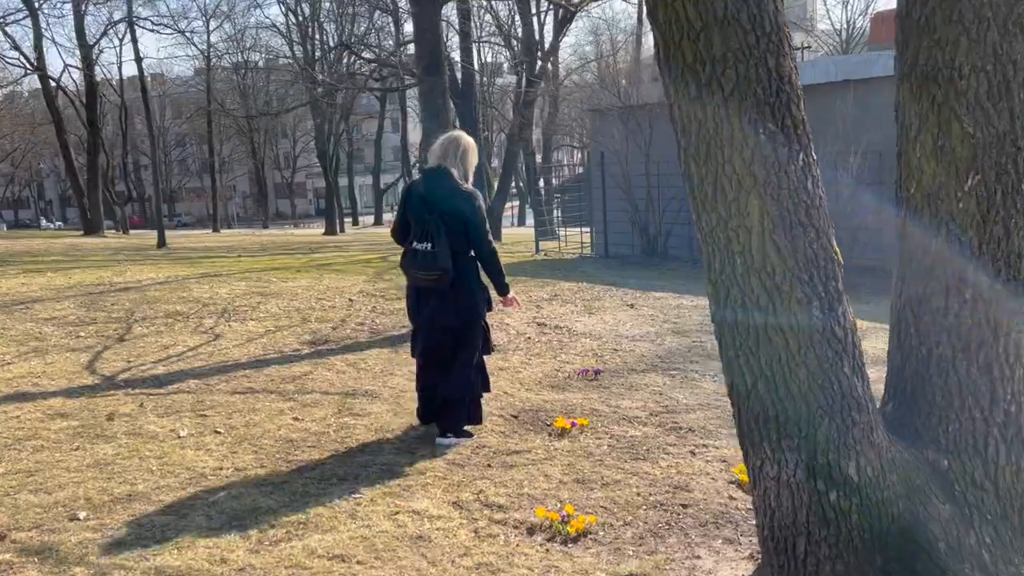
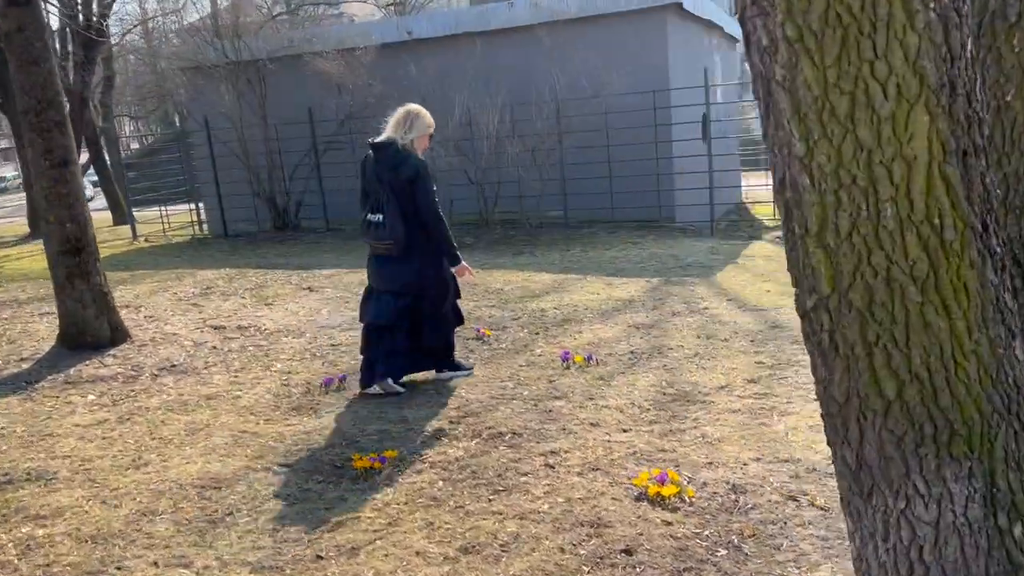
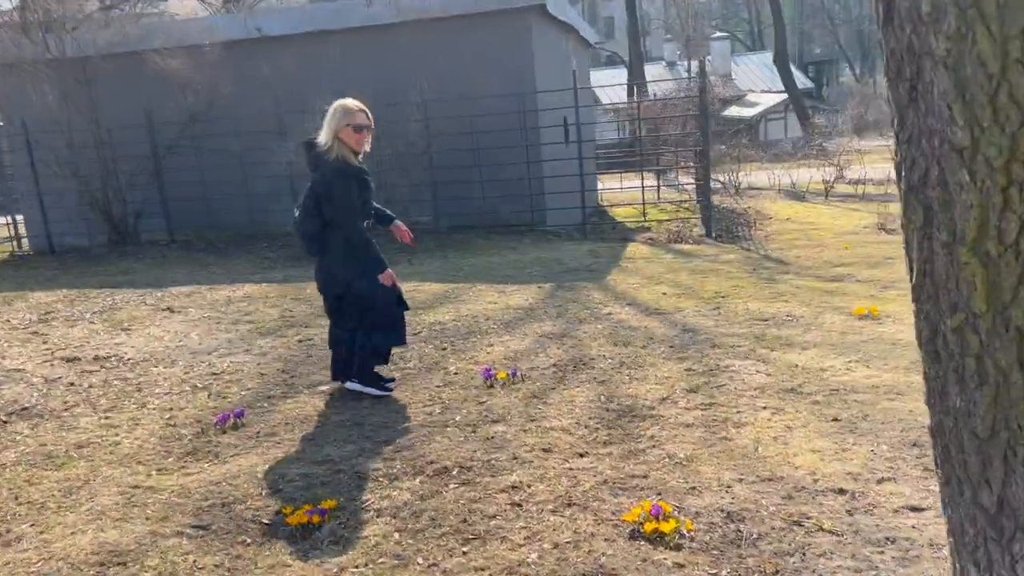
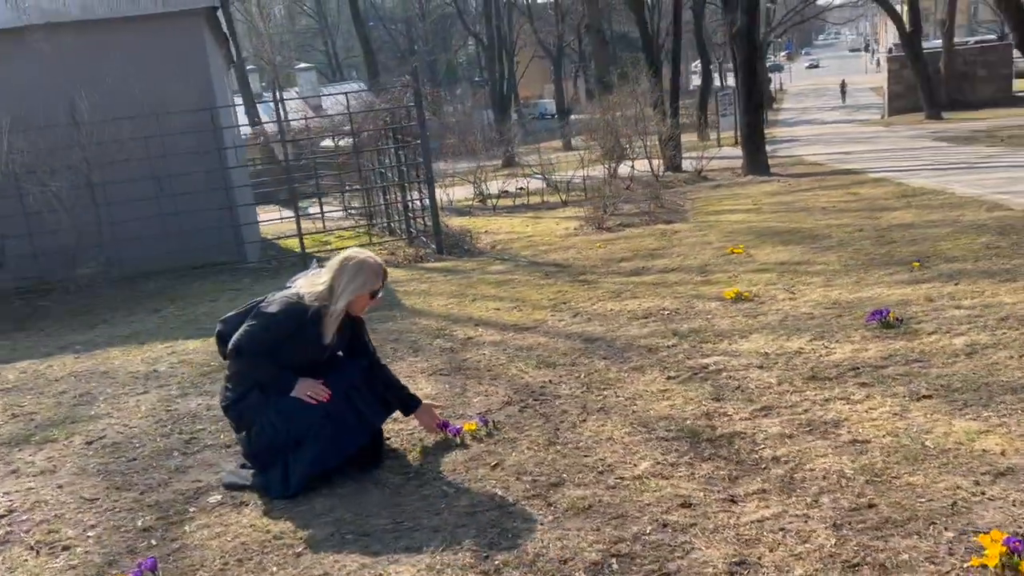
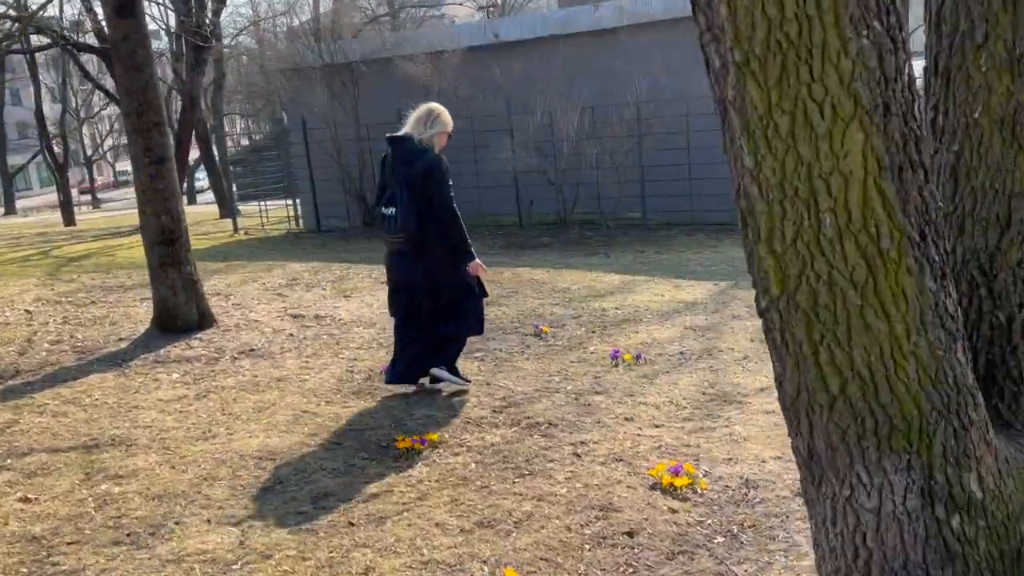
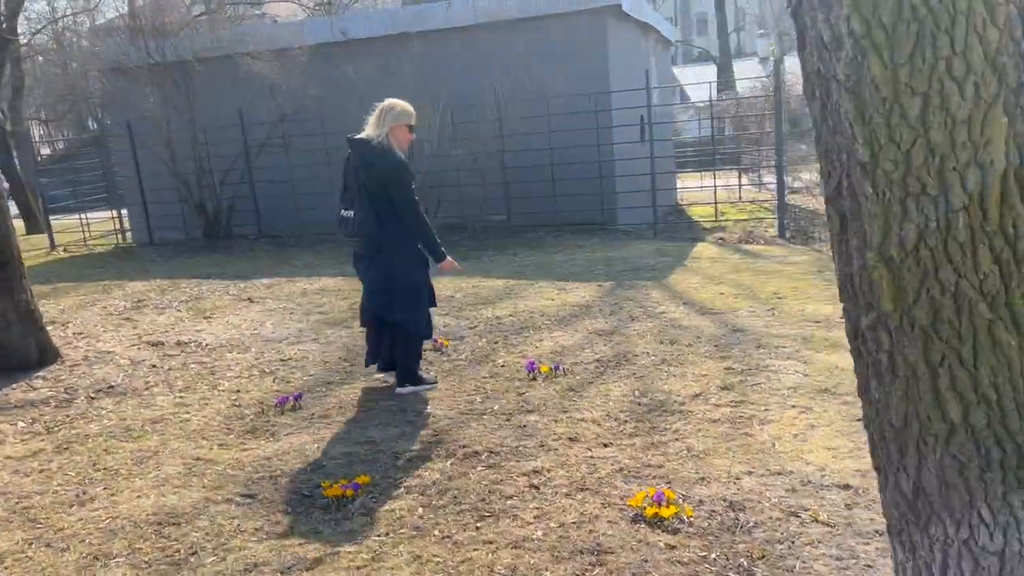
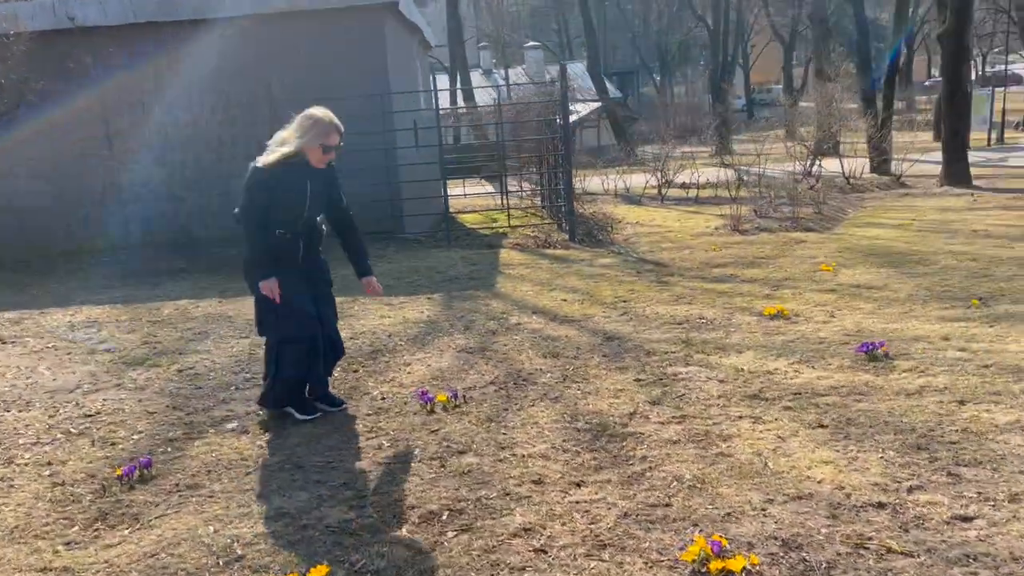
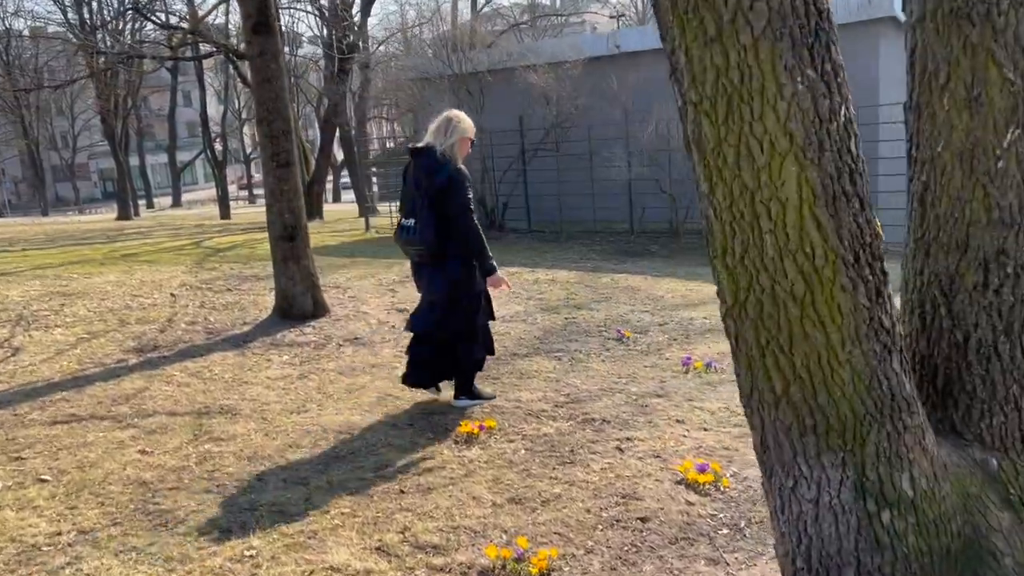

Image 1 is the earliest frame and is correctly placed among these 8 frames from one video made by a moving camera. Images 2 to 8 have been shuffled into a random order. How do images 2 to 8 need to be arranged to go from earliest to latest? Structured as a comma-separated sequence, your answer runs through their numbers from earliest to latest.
8, 5, 2, 6, 3, 7, 4
